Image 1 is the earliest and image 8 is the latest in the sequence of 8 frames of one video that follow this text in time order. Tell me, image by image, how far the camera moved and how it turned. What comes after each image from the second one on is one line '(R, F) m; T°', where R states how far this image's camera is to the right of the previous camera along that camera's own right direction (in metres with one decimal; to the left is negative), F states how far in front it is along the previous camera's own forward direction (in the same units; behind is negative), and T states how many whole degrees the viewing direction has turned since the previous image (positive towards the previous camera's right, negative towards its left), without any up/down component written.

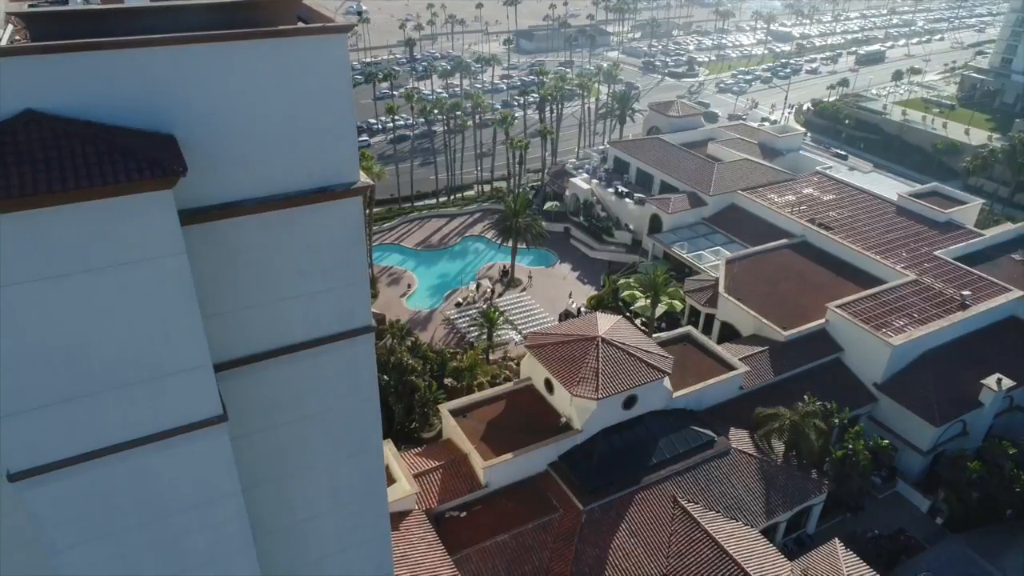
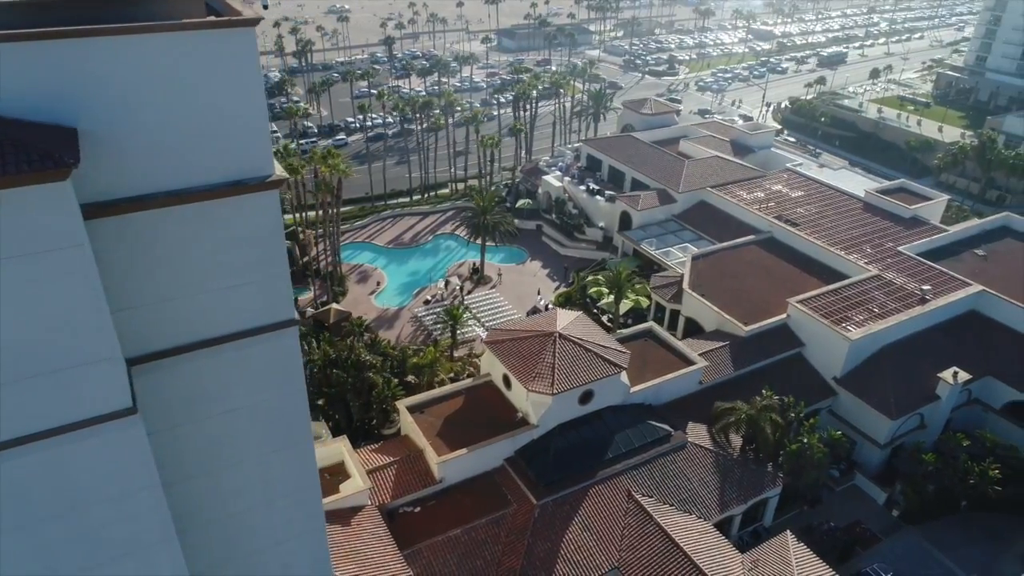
(+1.9, -0.2) m; +1°
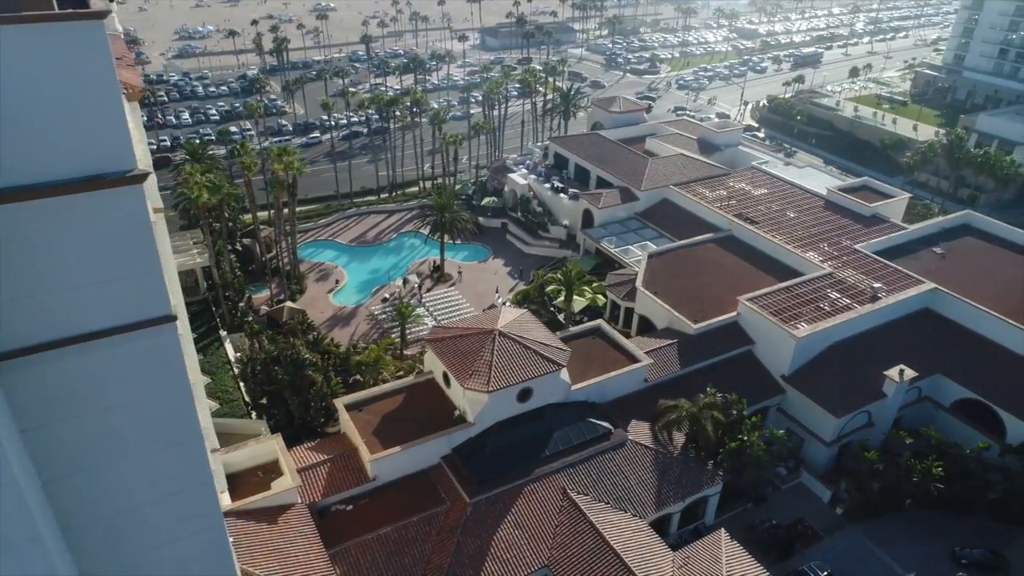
(+3.1, +0.1) m; 0°
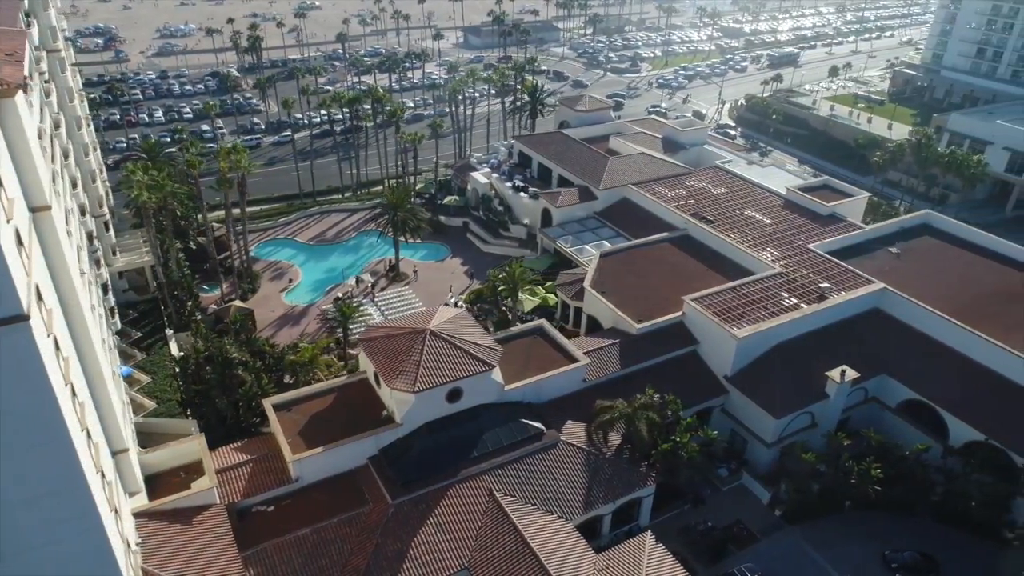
(+3.6, +0.3) m; 0°
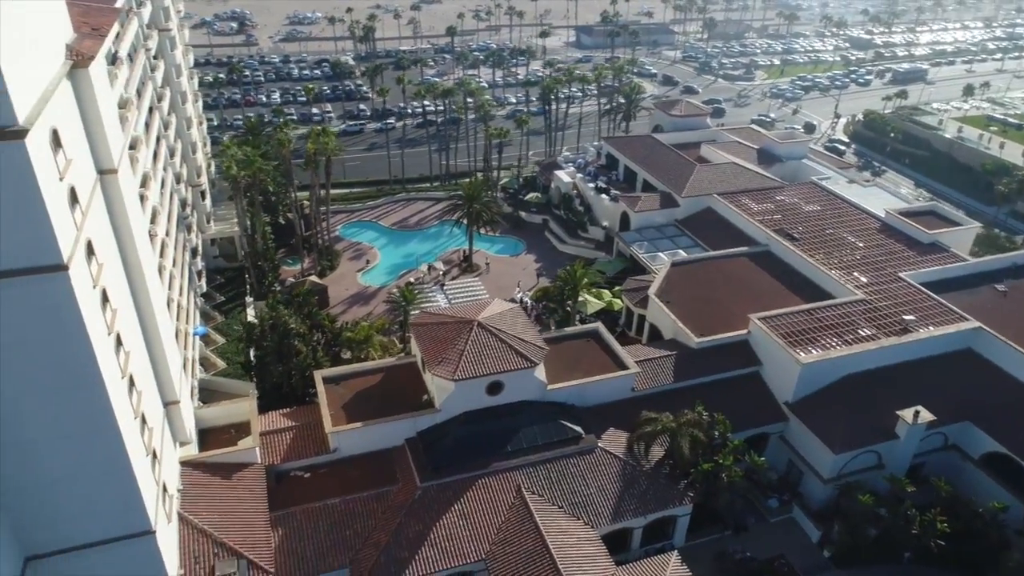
(+2.6, +0.4) m; -8°
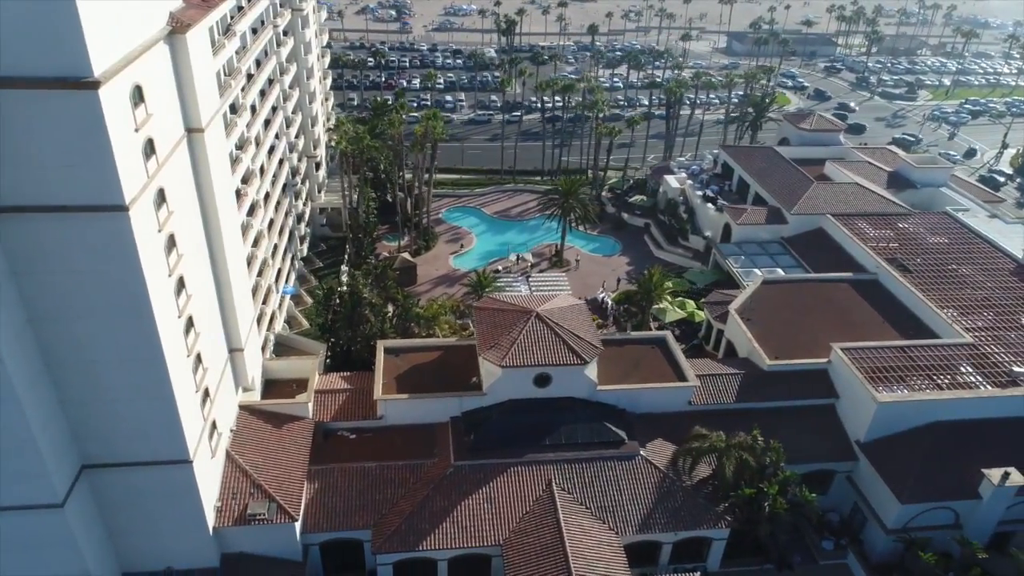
(+3.9, +0.2) m; -11°
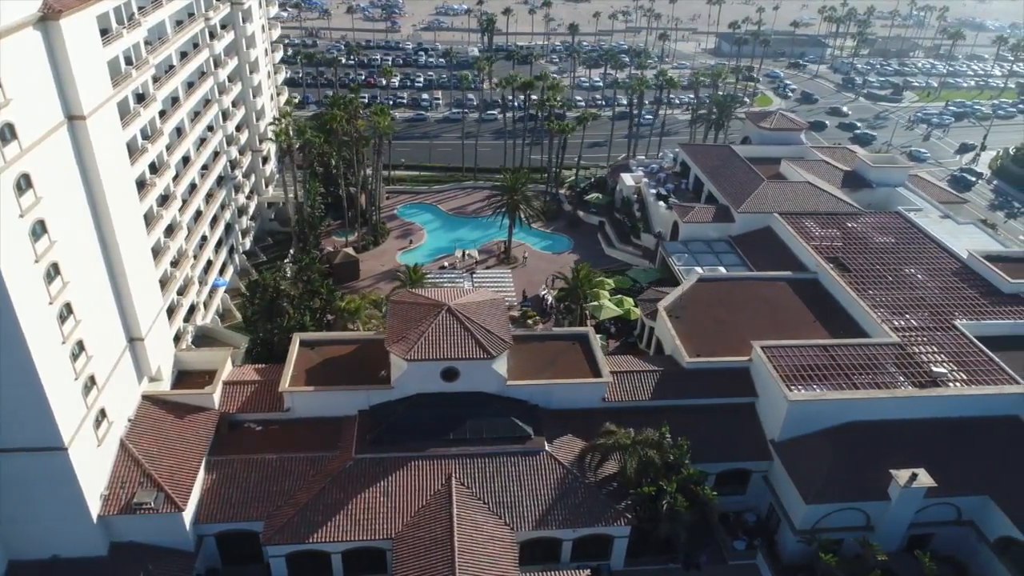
(+5.3, +0.3) m; -1°
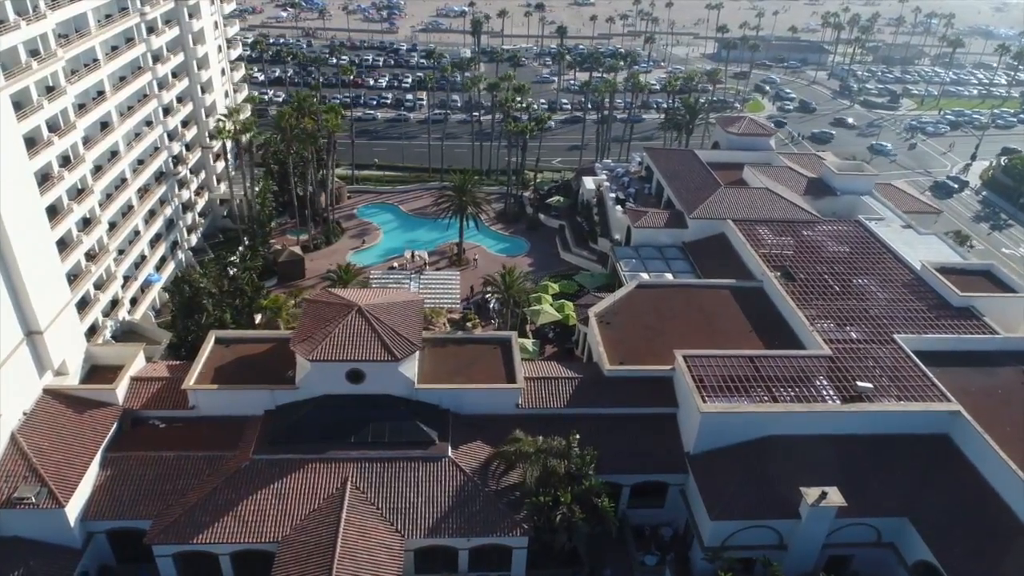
(+5.6, +0.9) m; -2°
